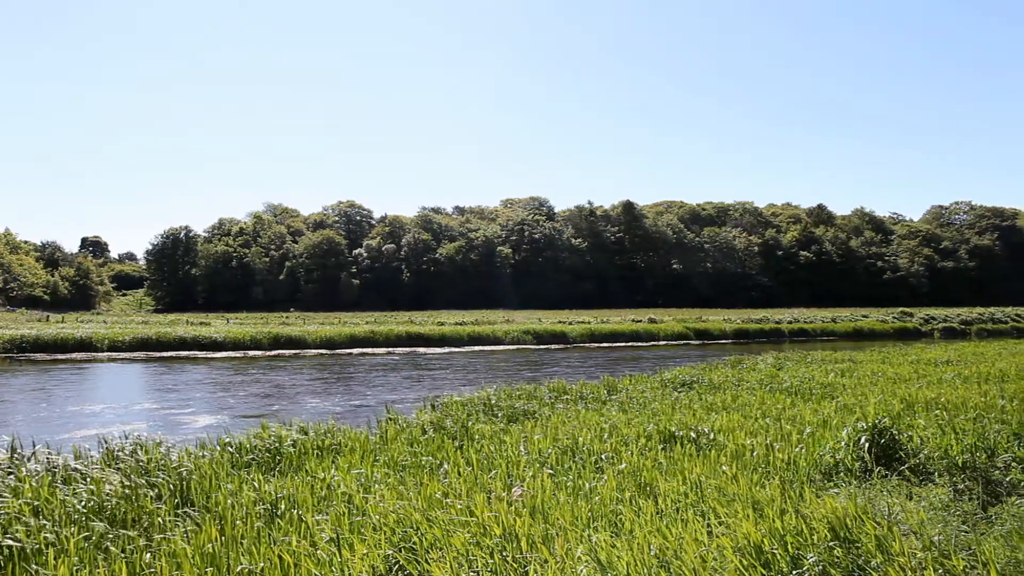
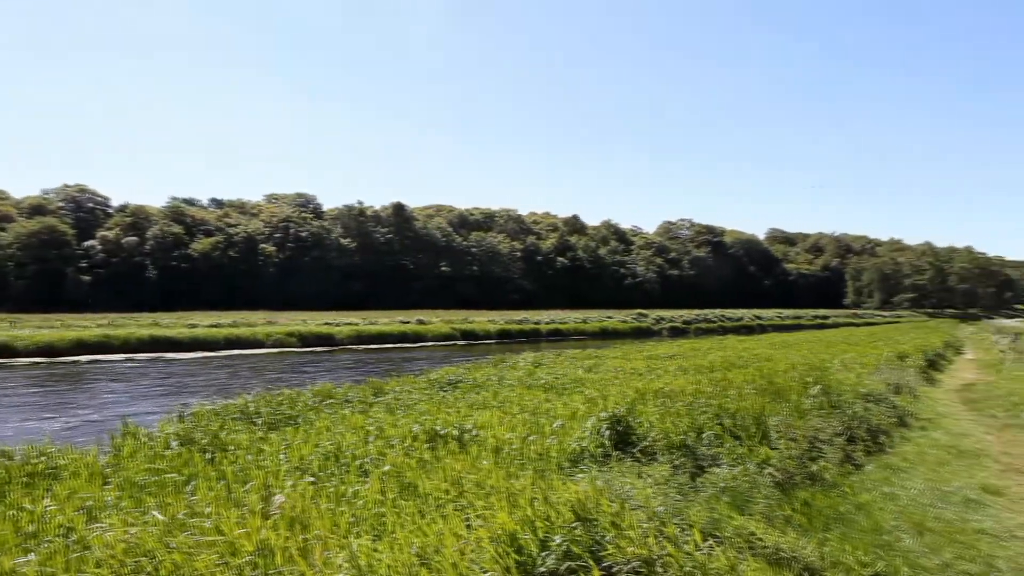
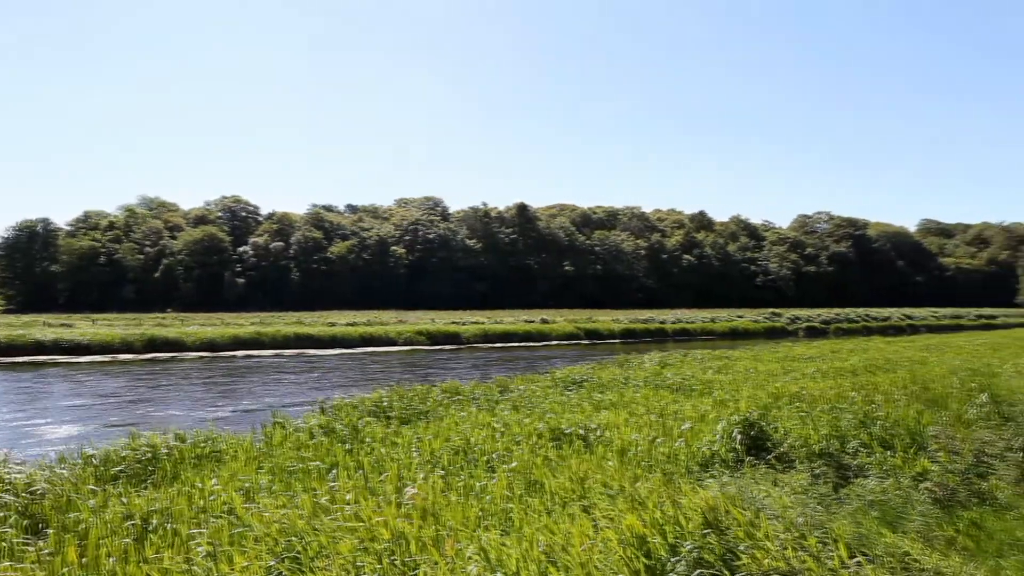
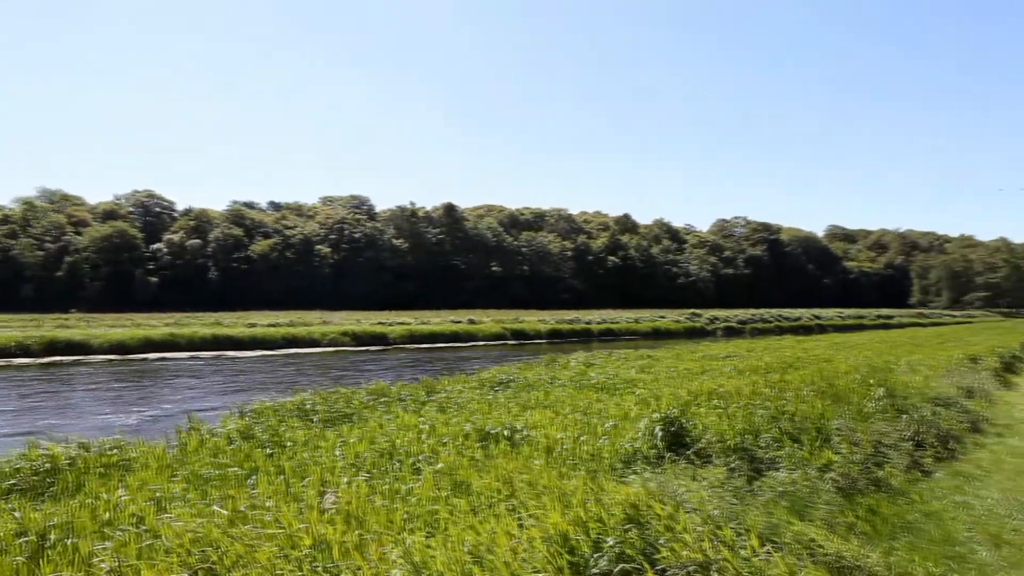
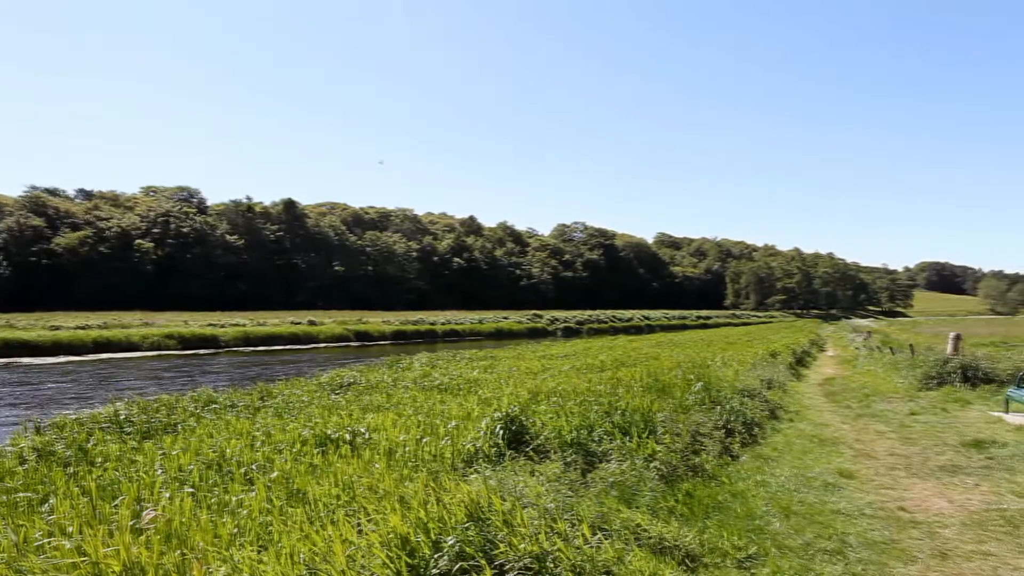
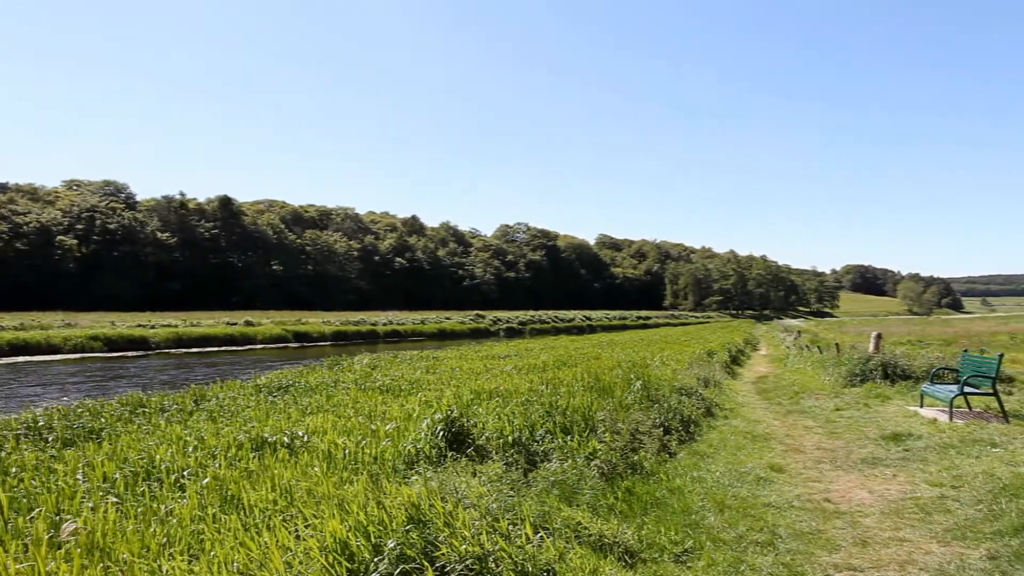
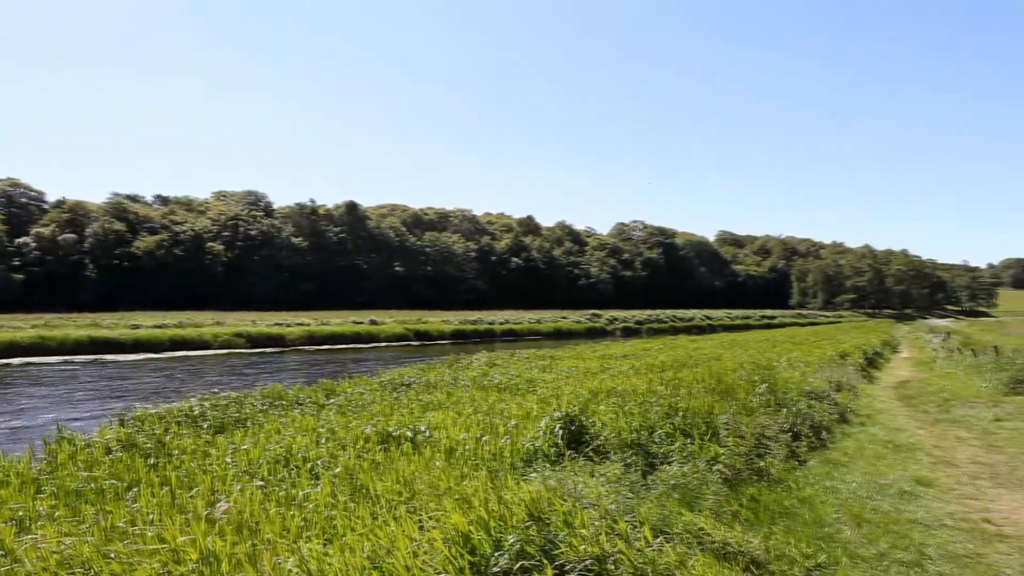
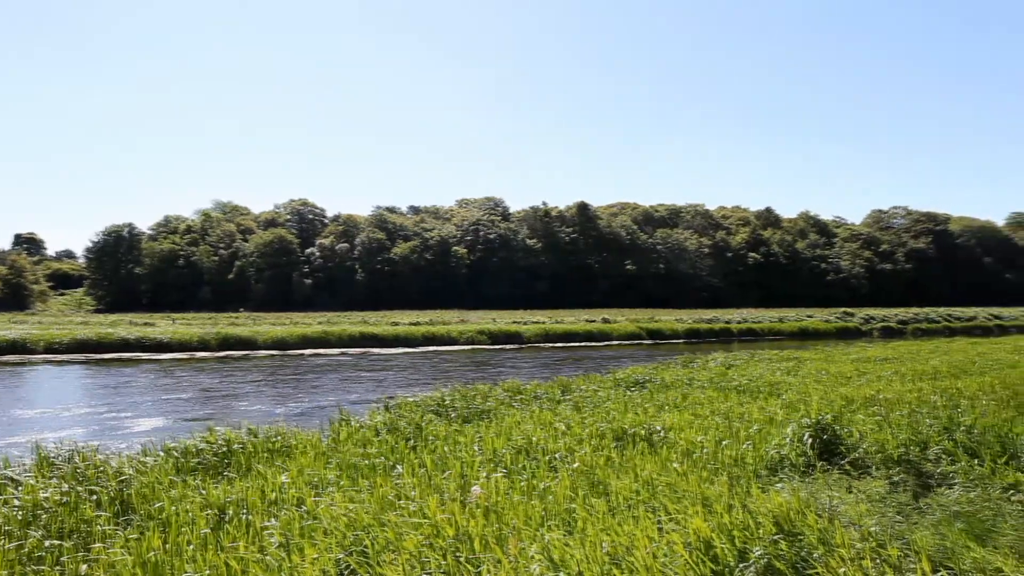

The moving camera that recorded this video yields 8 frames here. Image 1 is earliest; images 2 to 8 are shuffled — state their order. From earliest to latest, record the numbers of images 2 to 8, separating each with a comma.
8, 3, 4, 2, 7, 5, 6
